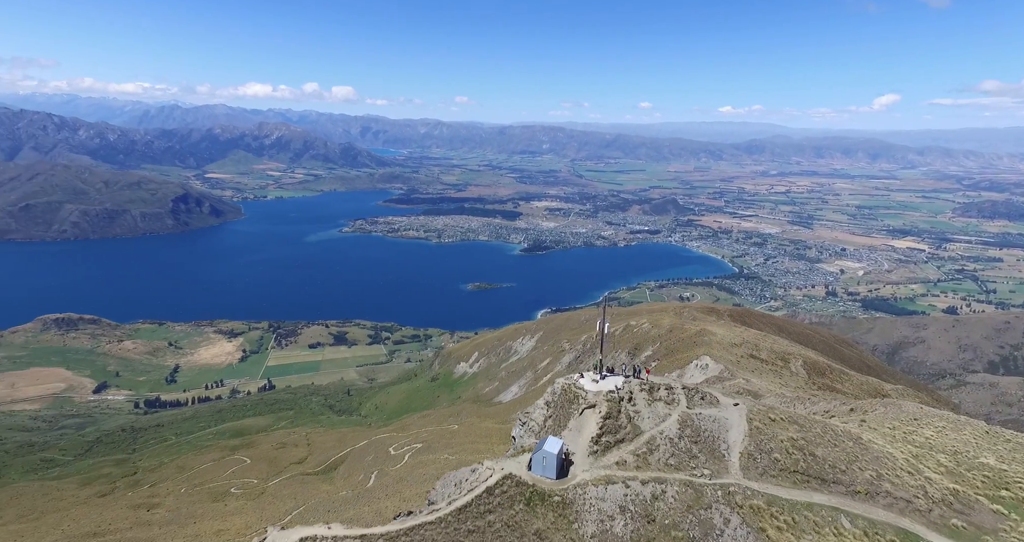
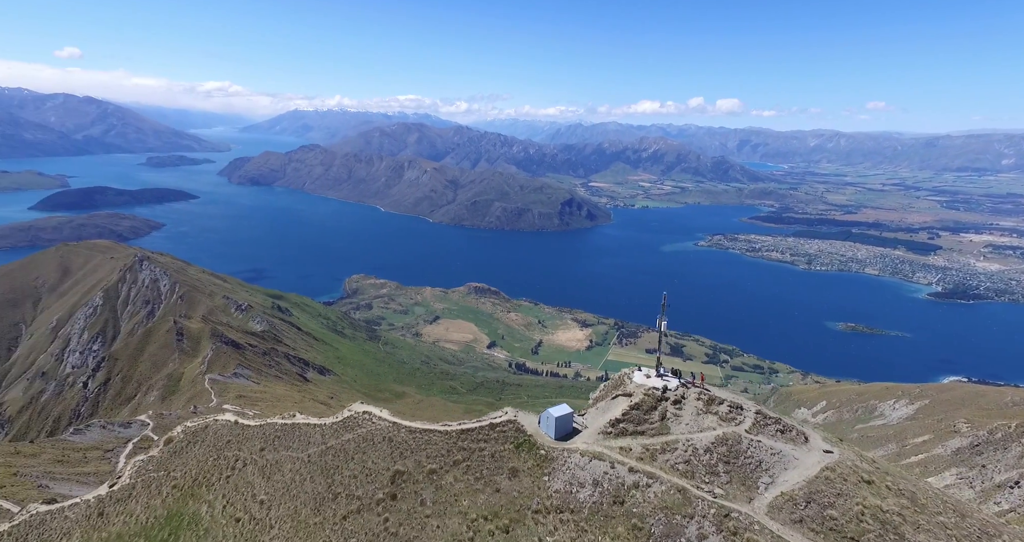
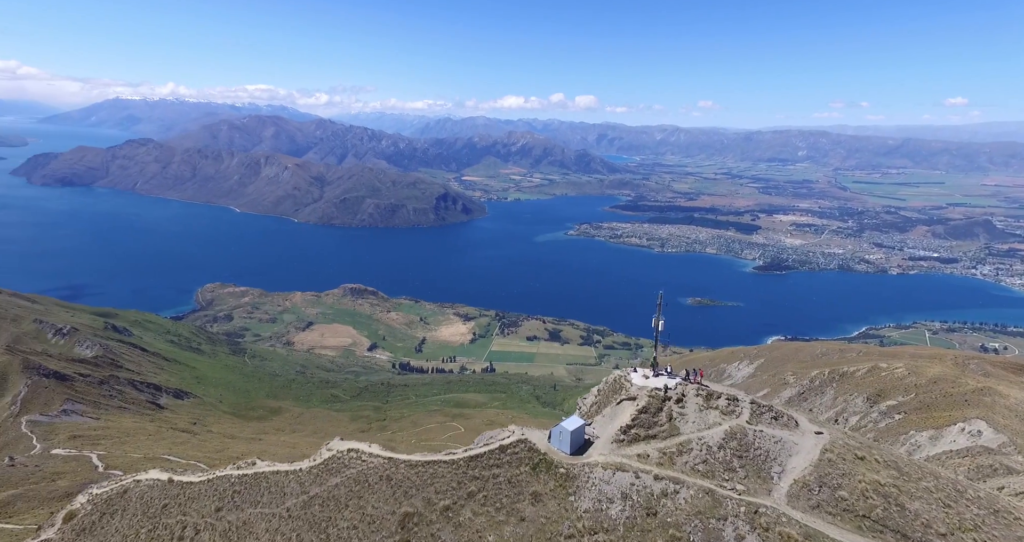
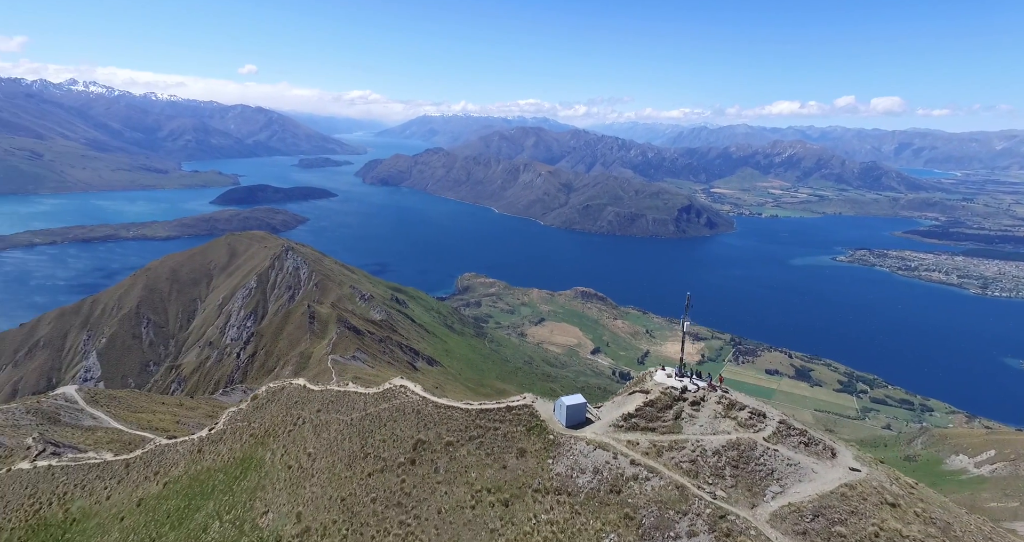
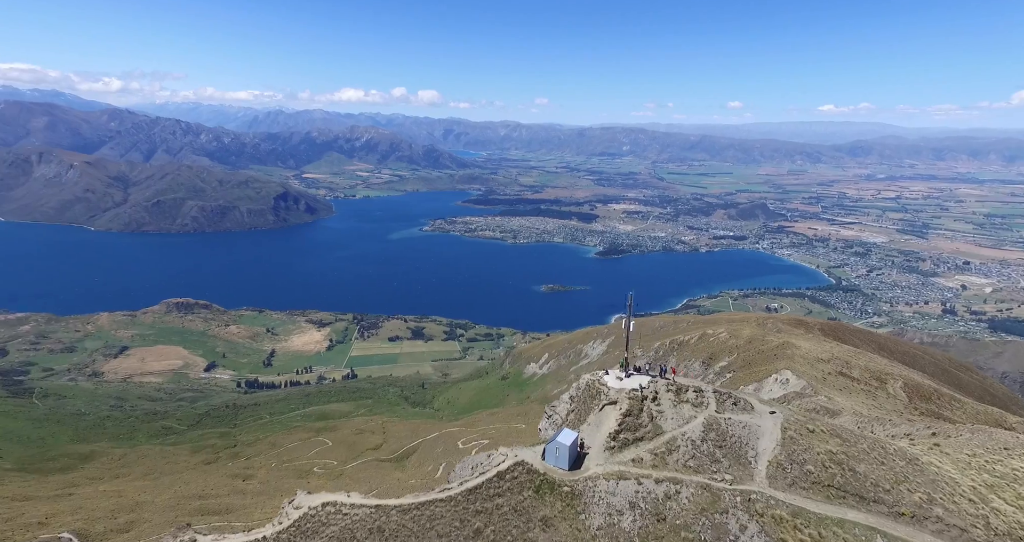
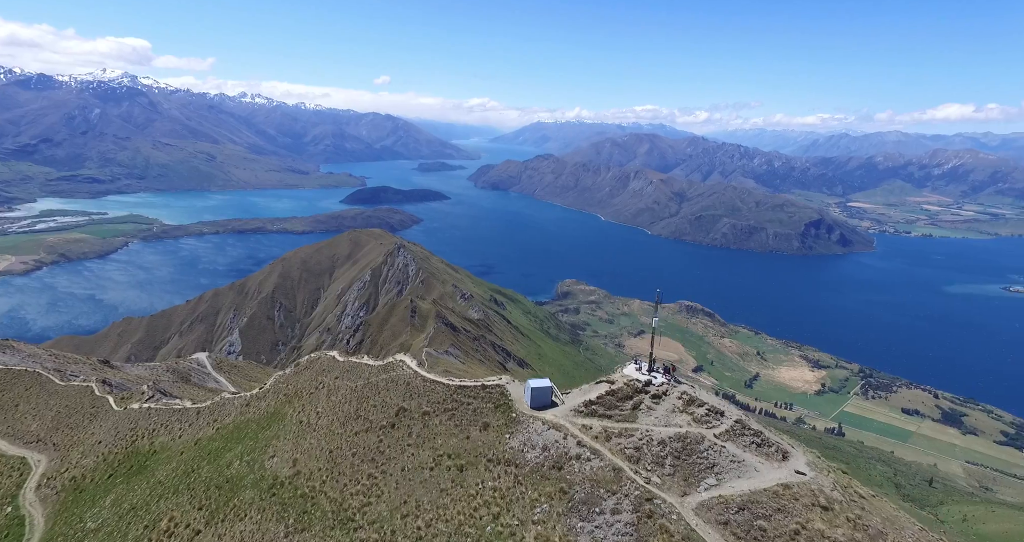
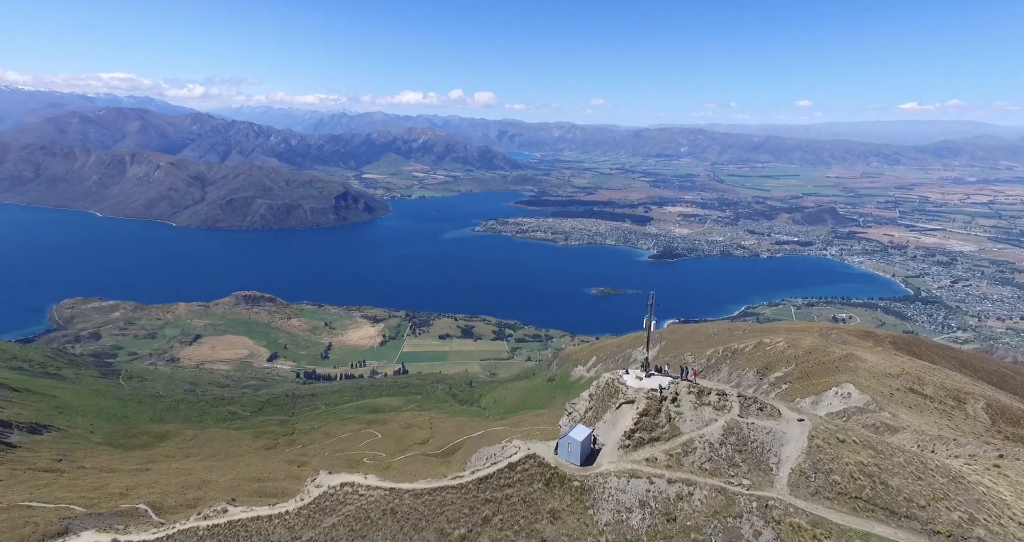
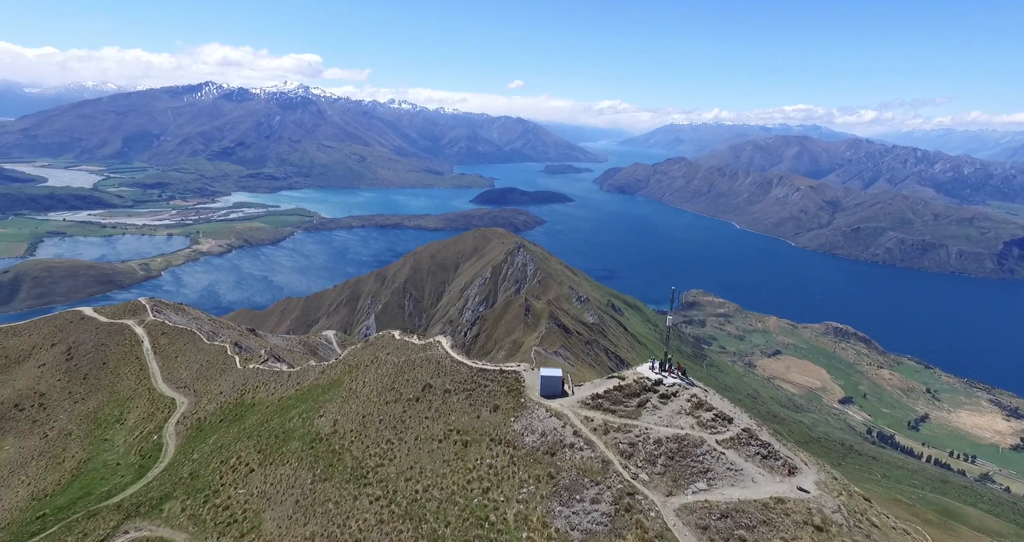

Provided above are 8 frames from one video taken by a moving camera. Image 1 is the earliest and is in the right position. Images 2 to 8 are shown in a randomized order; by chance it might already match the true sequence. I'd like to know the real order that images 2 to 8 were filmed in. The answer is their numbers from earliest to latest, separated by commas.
5, 7, 3, 2, 4, 6, 8
